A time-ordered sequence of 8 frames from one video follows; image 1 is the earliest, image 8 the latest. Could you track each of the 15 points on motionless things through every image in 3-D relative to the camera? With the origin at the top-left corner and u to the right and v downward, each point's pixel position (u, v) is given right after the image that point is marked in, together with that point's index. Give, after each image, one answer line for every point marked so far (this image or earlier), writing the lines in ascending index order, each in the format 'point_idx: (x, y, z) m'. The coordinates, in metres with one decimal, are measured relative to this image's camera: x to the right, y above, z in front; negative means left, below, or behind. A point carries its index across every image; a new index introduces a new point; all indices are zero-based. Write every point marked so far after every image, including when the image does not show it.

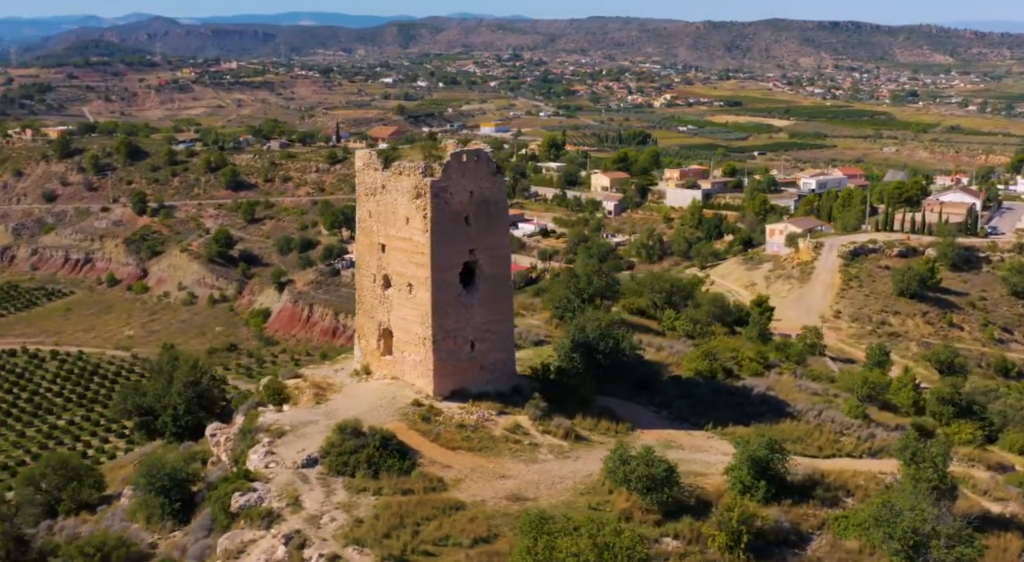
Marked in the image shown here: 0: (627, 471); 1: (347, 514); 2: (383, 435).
0: (+1.5, -2.6, +14.3) m
1: (-2.1, -3.0, +13.3) m
2: (-1.9, -2.2, +14.9) m
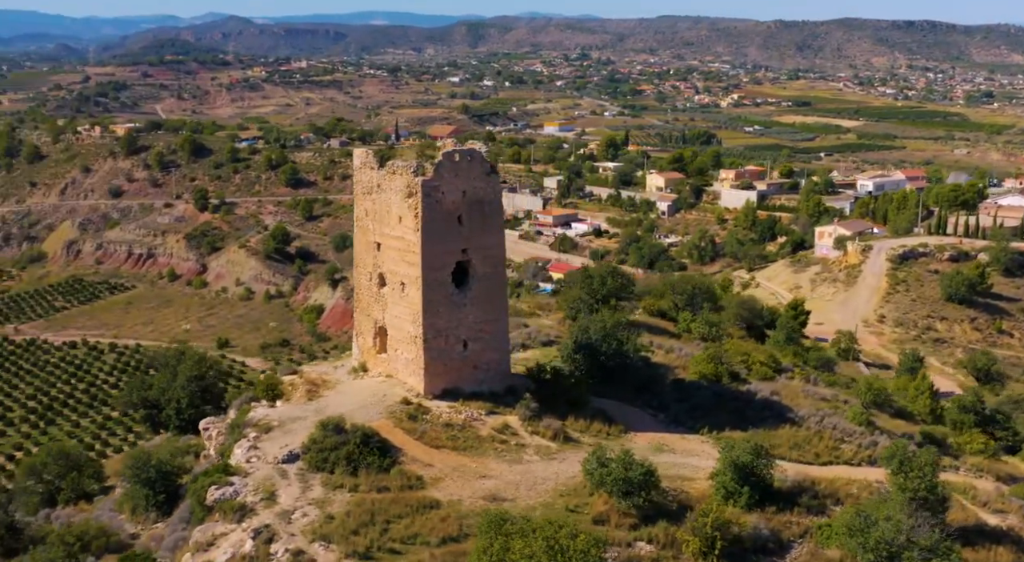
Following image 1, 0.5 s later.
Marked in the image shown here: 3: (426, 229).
0: (+1.2, -2.6, +14.2) m
1: (-2.5, -2.9, +13.4) m
2: (-2.1, -2.2, +15.0) m
3: (-1.4, +0.8, +16.5) m
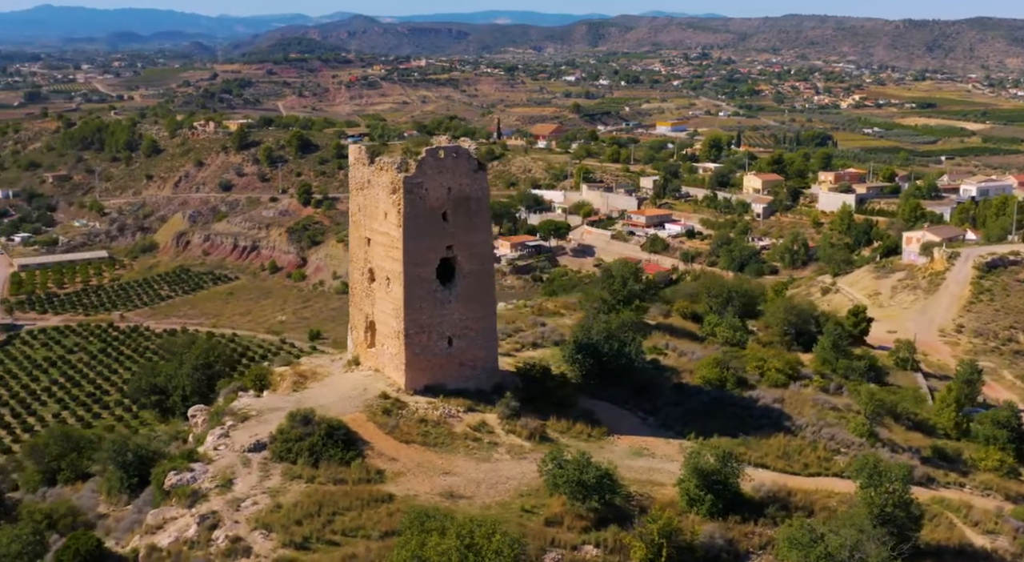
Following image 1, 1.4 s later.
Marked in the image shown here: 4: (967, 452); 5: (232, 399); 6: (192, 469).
0: (+0.6, -2.6, +14.1) m
1: (-3.2, -2.8, +13.6) m
2: (-2.6, -2.1, +15.1) m
3: (-1.7, +0.9, +16.6) m
4: (+8.4, -3.1, +19.2) m
5: (-4.6, -1.9, +17.1) m
6: (-4.4, -2.6, +14.3) m
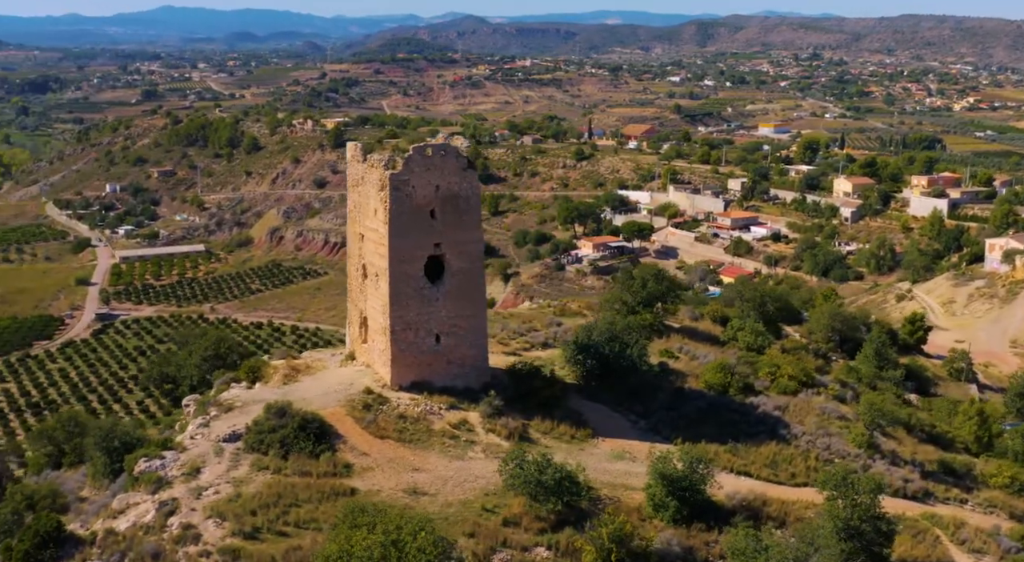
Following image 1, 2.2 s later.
0: (+0.1, -2.6, +14.0) m
1: (-3.7, -2.7, +13.9) m
2: (-3.0, -2.0, +15.3) m
3: (-1.9, +0.9, +16.7) m
4: (+8.2, -3.3, +18.4) m
5: (-4.8, -1.8, +17.4) m
6: (-4.8, -2.4, +14.7) m
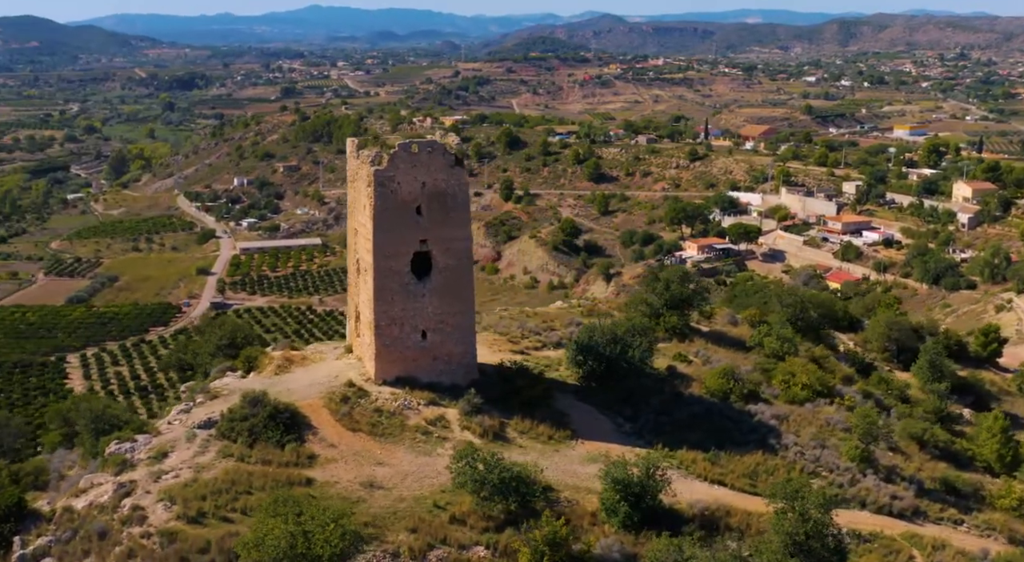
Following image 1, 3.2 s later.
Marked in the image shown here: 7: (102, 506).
0: (-0.6, -2.6, +14.0) m
1: (-4.4, -2.6, +14.3) m
2: (-3.5, -1.9, +15.6) m
3: (-2.1, +1.0, +16.9) m
4: (+8.0, -3.4, +17.5) m
5: (-5.0, -1.7, +17.9) m
6: (-5.4, -2.3, +15.2) m
7: (-5.3, -2.9, +13.5) m
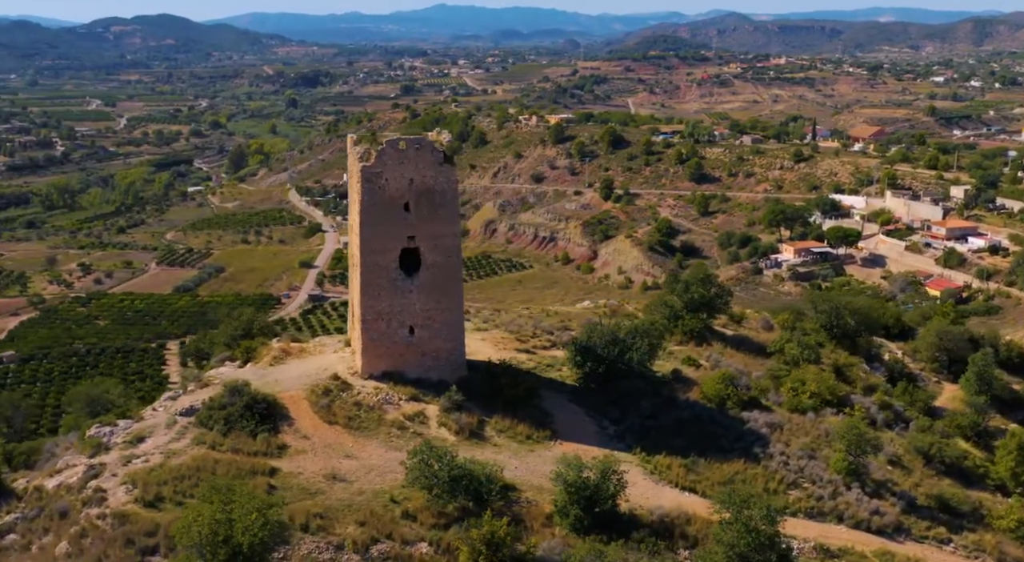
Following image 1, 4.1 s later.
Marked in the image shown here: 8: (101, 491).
0: (-1.2, -2.5, +14.0) m
1: (-4.9, -2.5, +14.7) m
2: (-3.9, -1.8, +16.0) m
3: (-2.4, +1.1, +17.0) m
4: (+7.7, -3.6, +16.7) m
5: (-5.2, -1.5, +18.4) m
6: (-5.8, -2.1, +15.7) m
7: (-5.9, -2.7, +14.0) m
8: (-5.4, -2.7, +13.7) m
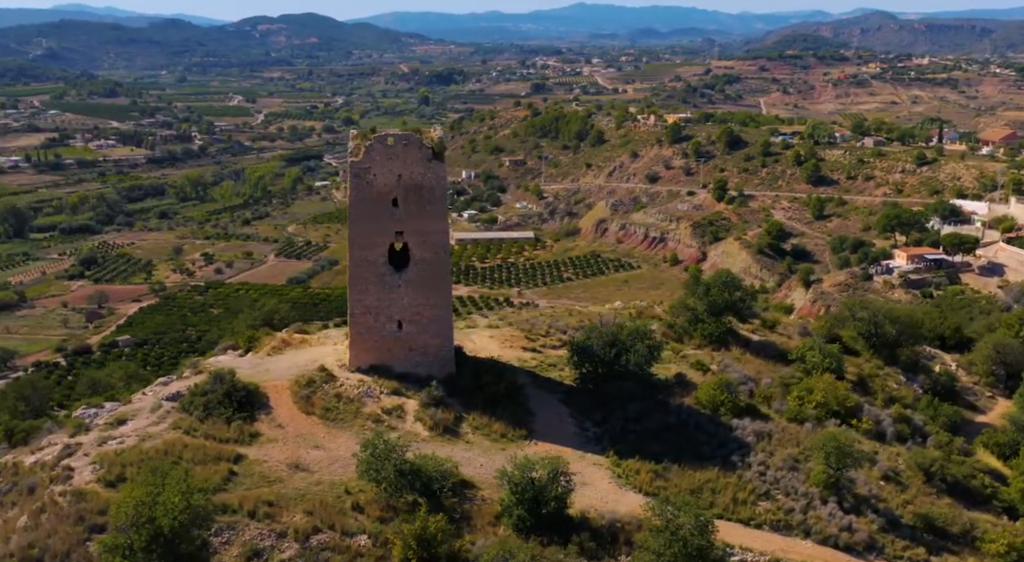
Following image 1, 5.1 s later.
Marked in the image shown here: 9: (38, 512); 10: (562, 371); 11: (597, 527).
0: (-1.8, -2.5, +14.2) m
1: (-5.5, -2.3, +15.2) m
2: (-4.3, -1.6, +16.4) m
3: (-2.6, +1.2, +17.3) m
4: (+7.2, -3.8, +15.9) m
5: (-5.3, -1.3, +18.9) m
6: (-6.3, -2.0, +16.3) m
7: (-6.5, -2.5, +14.6) m
8: (-6.0, -2.6, +14.3) m
9: (-6.1, -3.0, +13.5) m
10: (+1.0, -1.7, +19.8) m
11: (+1.2, -3.2, +13.6) m
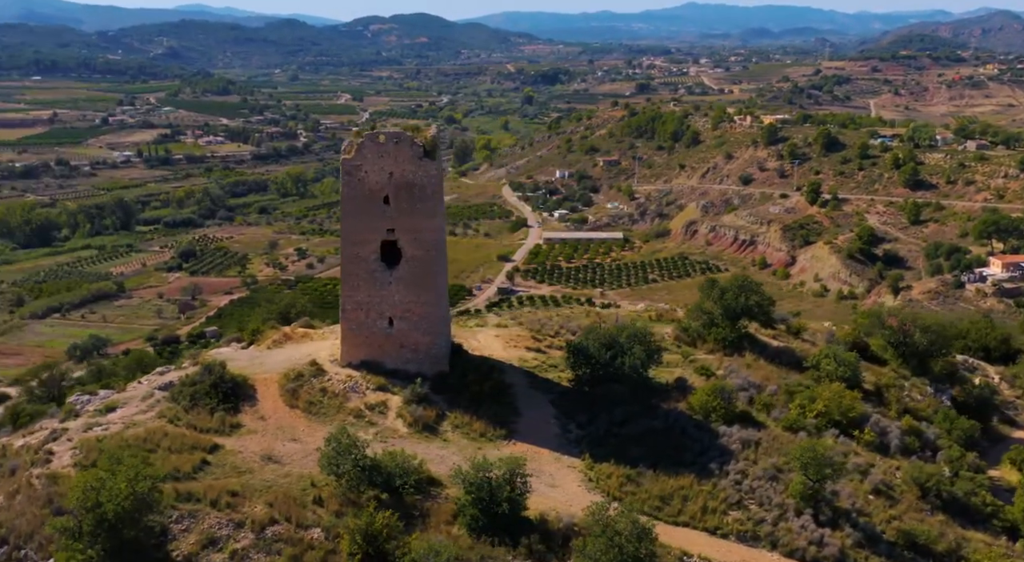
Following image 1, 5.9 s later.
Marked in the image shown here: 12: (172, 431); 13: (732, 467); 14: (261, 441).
0: (-2.4, -2.4, +14.3) m
1: (-5.9, -2.2, +15.7) m
2: (-4.6, -1.5, +16.8) m
3: (-2.8, +1.2, +17.5) m
4: (+6.8, -3.9, +15.2) m
5: (-5.4, -1.2, +19.4) m
6: (-6.6, -1.8, +16.8) m
7: (-7.0, -2.4, +15.2) m
8: (-6.5, -2.4, +14.9) m
9: (-6.7, -2.8, +14.0) m
10: (+0.9, -1.7, +19.7) m
11: (+0.6, -3.2, +13.5) m
12: (-5.1, -2.2, +15.6) m
13: (+3.4, -2.8, +15.9) m
14: (-3.8, -2.4, +15.7) m
